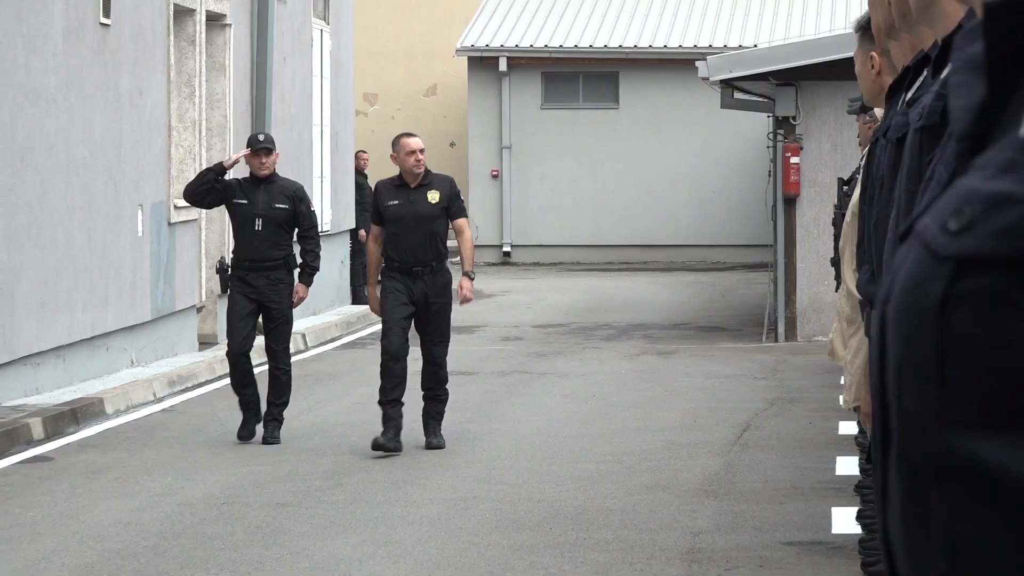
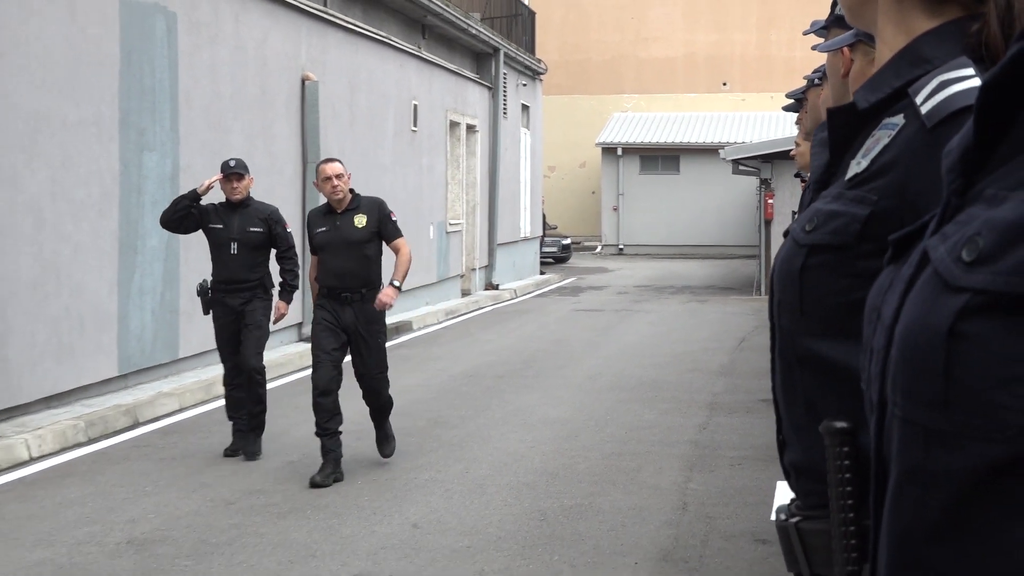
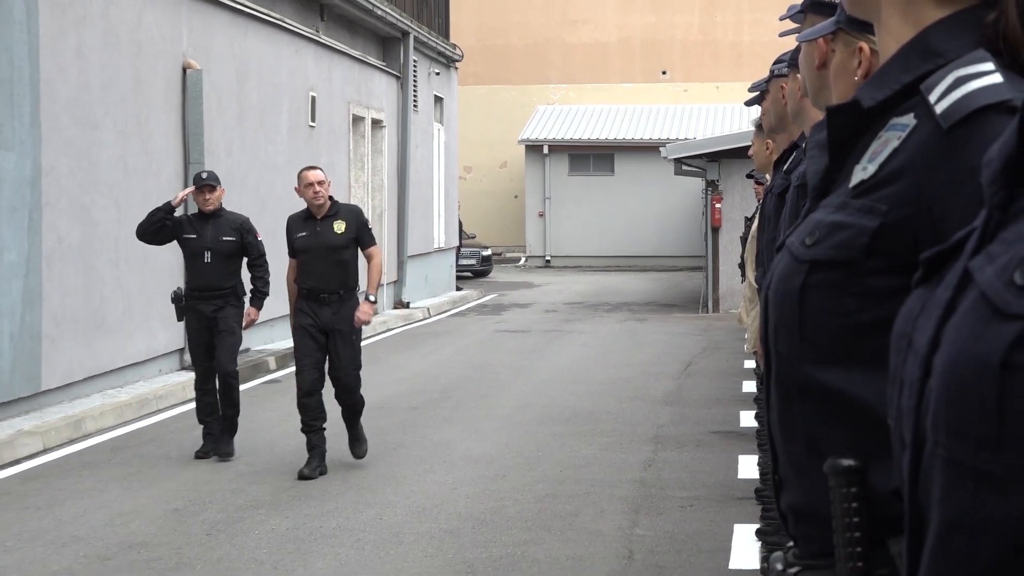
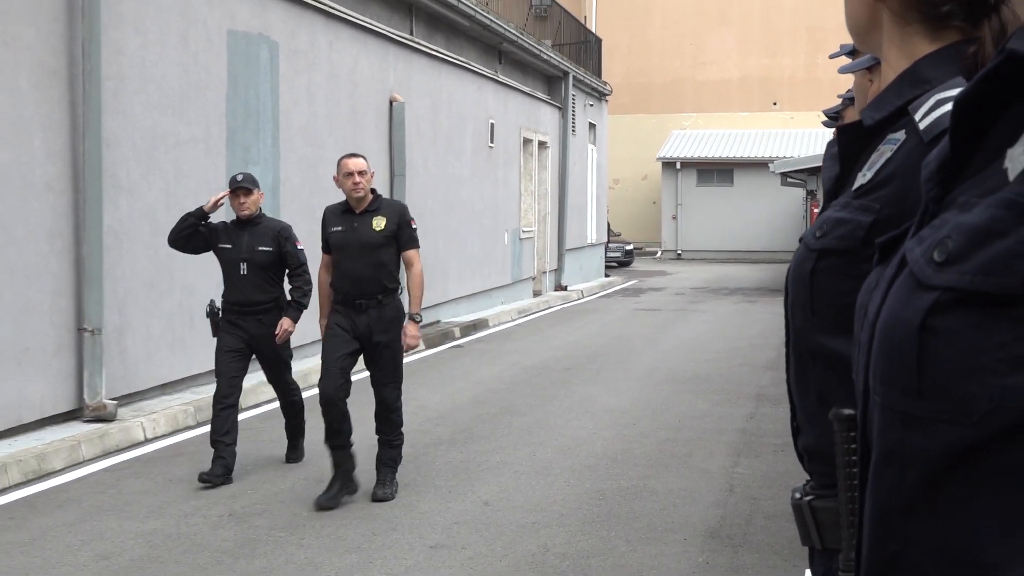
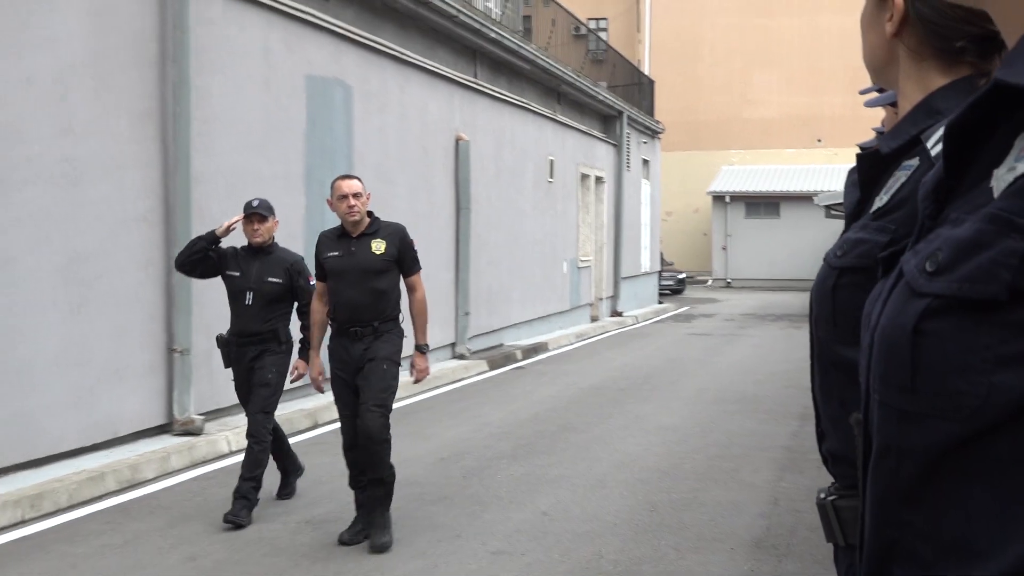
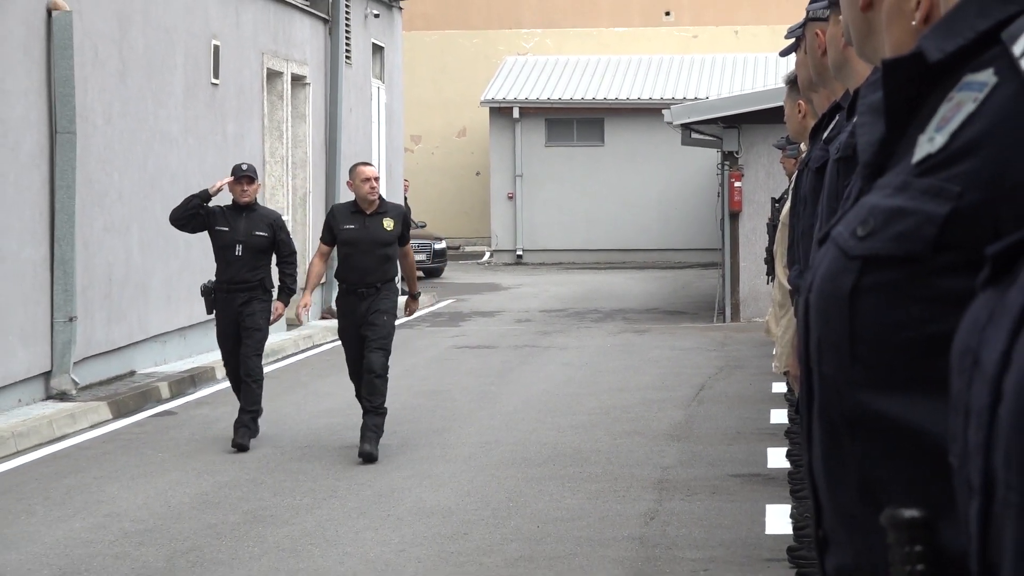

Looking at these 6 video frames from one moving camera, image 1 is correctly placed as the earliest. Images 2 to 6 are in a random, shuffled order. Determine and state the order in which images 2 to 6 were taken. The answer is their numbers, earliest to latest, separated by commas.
6, 3, 2, 4, 5
